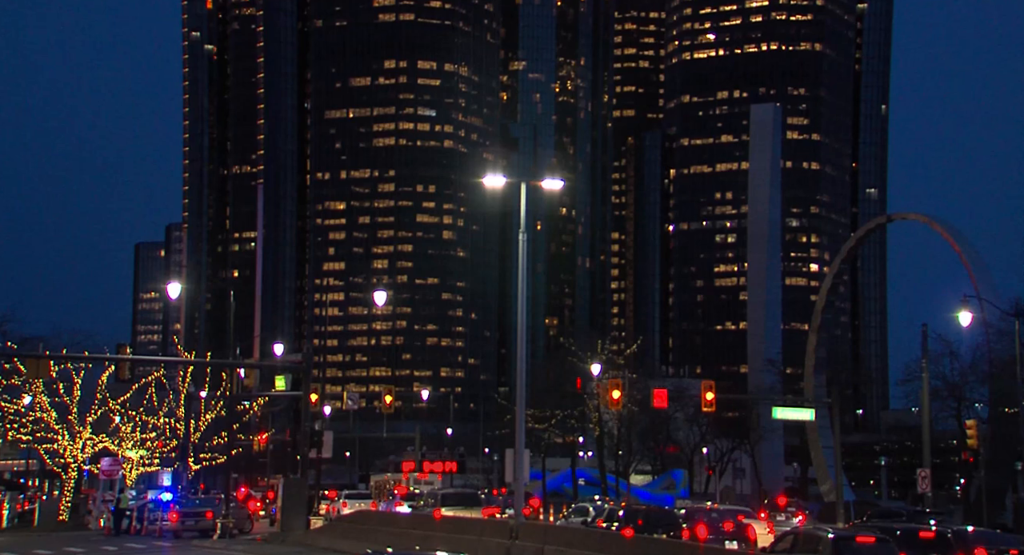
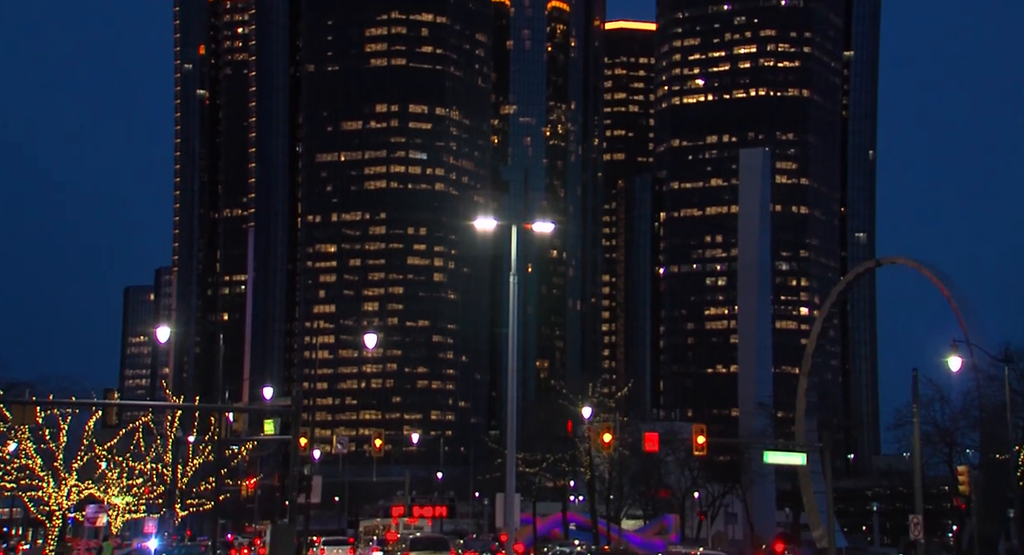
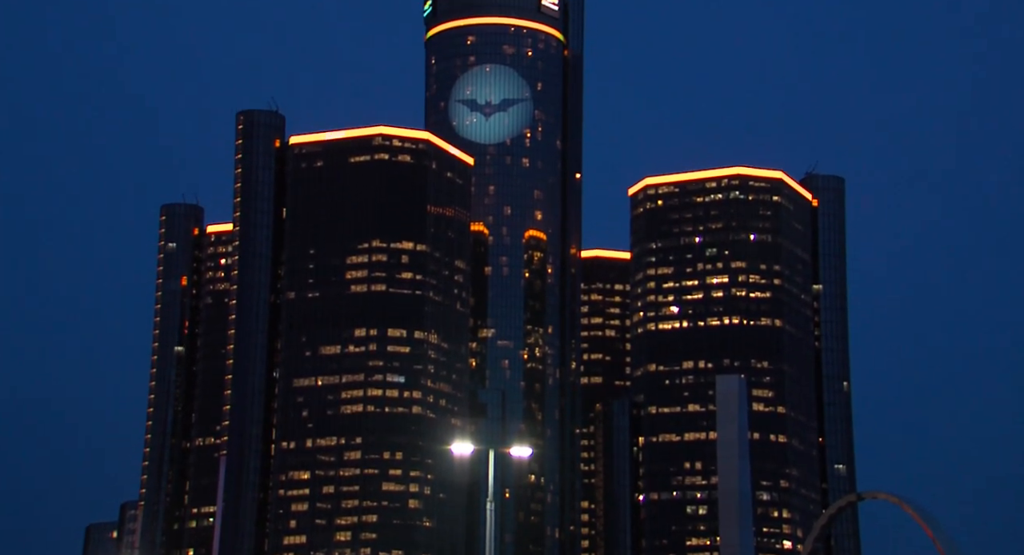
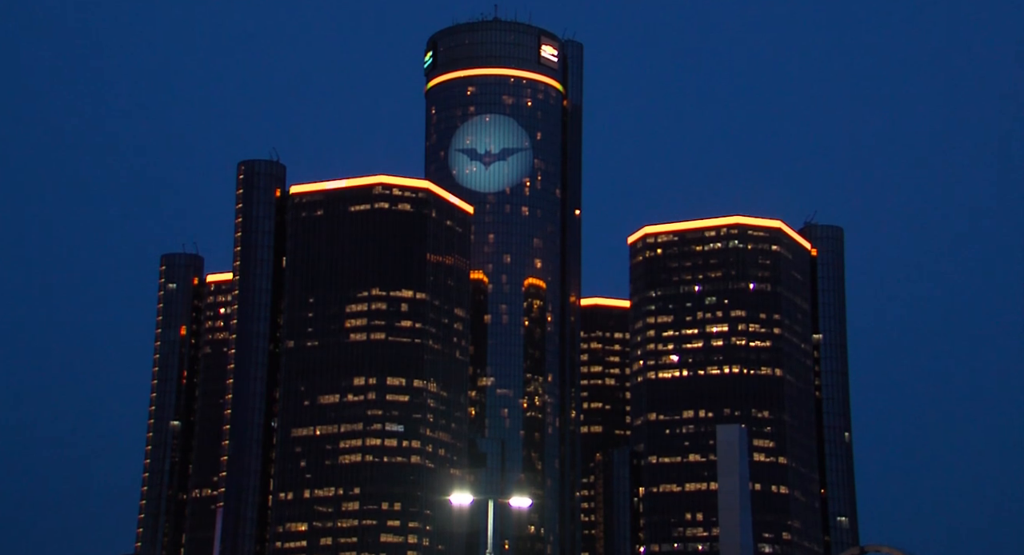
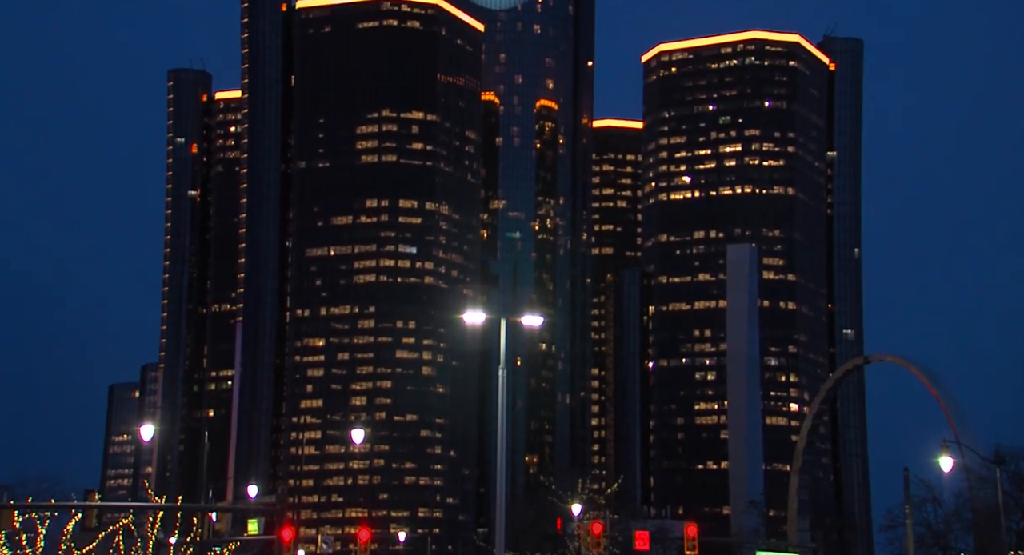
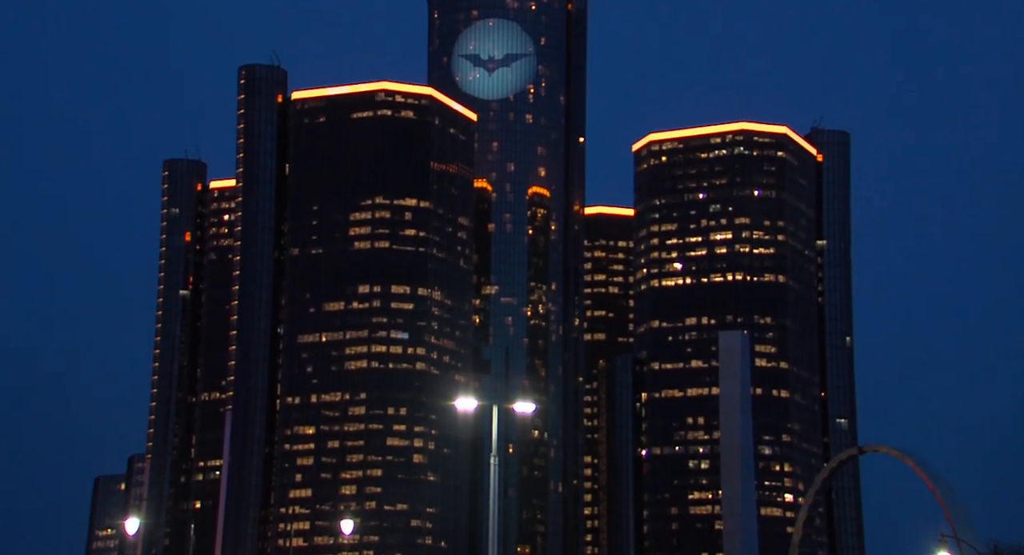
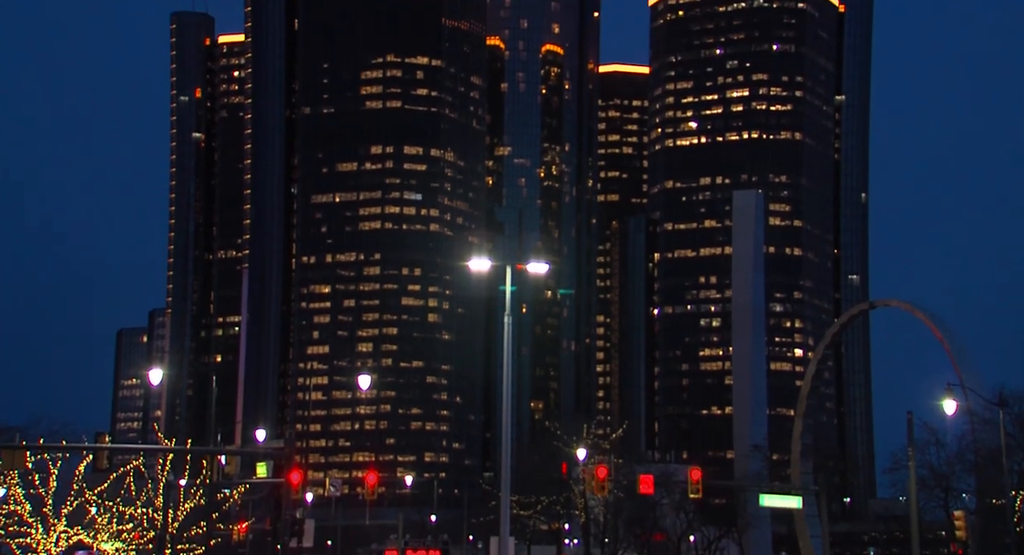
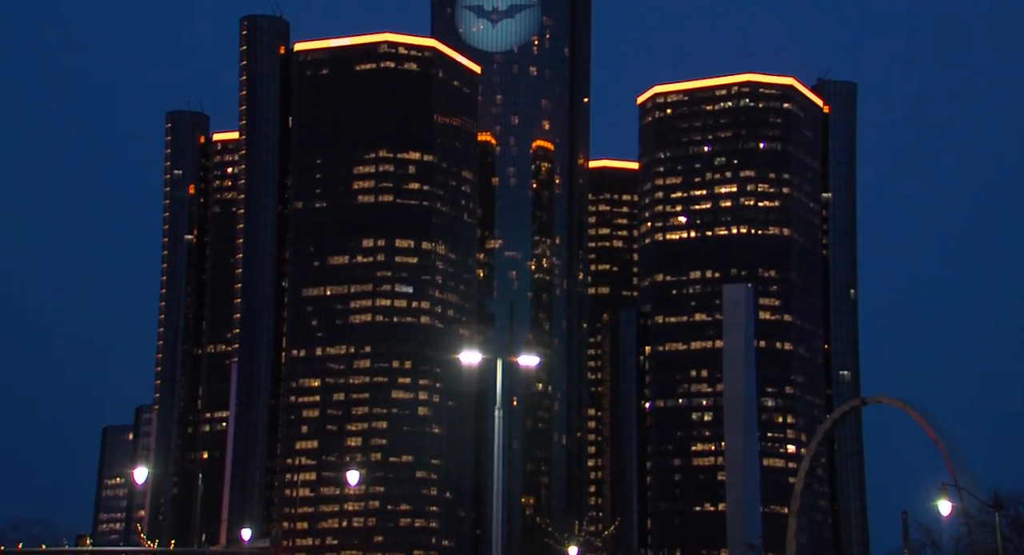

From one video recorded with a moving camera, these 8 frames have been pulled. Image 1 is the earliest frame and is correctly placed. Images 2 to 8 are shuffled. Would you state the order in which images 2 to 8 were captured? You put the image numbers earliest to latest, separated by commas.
2, 7, 5, 8, 6, 3, 4
